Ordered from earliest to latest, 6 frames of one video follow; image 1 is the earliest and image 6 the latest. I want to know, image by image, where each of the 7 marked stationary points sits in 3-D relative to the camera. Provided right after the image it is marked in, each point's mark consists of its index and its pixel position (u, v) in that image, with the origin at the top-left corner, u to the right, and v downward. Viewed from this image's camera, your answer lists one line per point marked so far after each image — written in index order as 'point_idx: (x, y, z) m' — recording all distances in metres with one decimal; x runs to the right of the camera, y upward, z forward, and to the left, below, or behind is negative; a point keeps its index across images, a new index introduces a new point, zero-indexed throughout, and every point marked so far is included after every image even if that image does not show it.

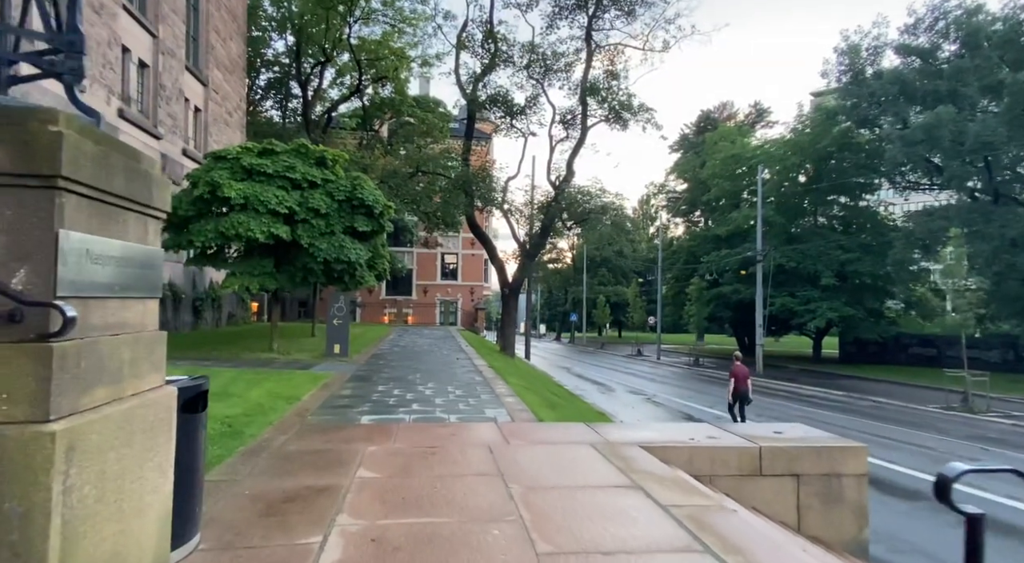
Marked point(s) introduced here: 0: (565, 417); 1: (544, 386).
0: (+0.9, -2.5, +10.8) m
1: (+0.8, -2.8, +16.1) m
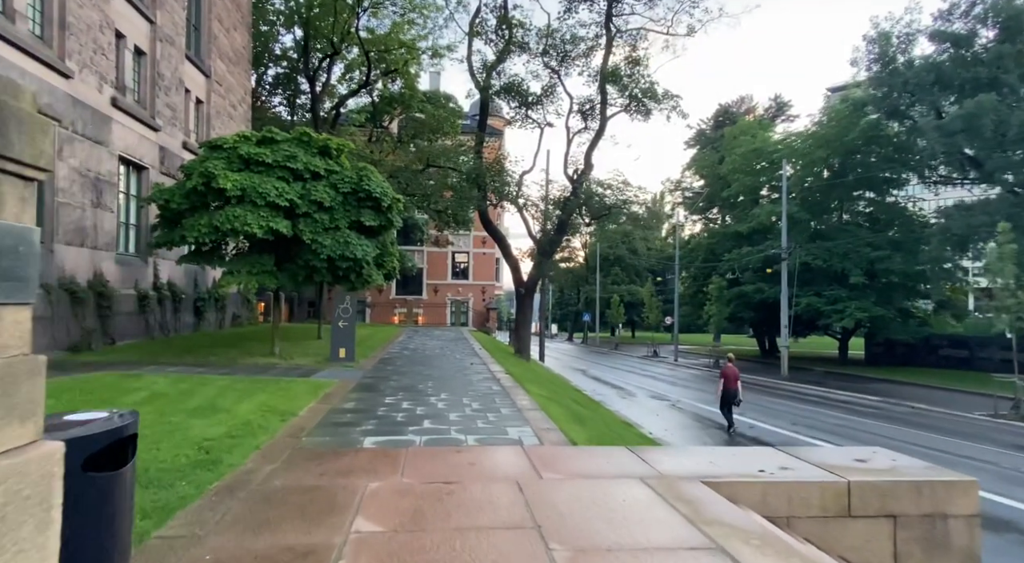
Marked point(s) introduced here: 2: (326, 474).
0: (+1.3, -2.4, +9.4) m
1: (+1.3, -2.8, +14.7) m
2: (-1.9, -2.0, +6.2) m
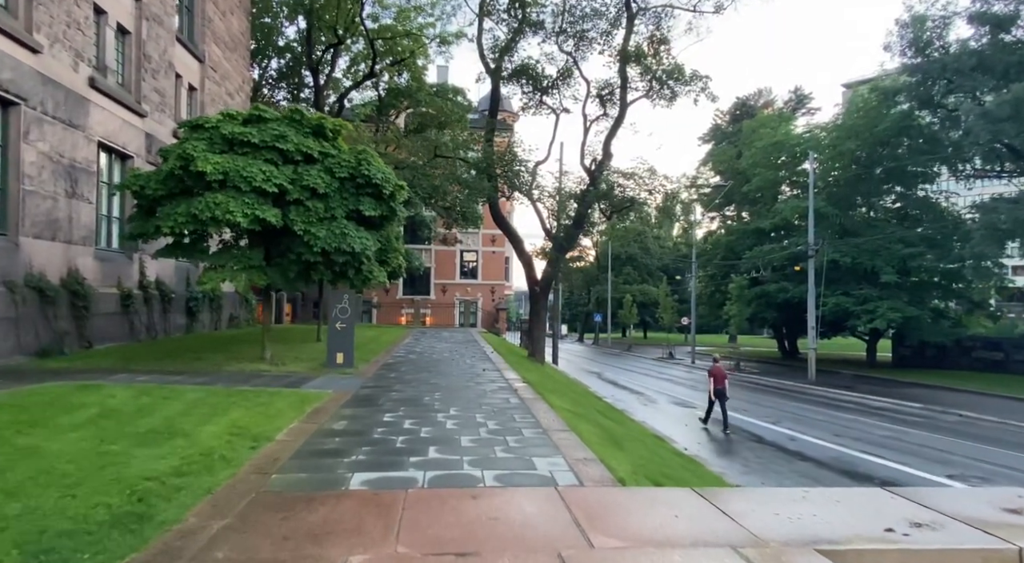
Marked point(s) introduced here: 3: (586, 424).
0: (+1.7, -2.4, +7.7) m
1: (+1.7, -2.7, +13.0) m
2: (-1.6, -1.9, +4.5) m
3: (+1.2, -2.3, +9.7) m
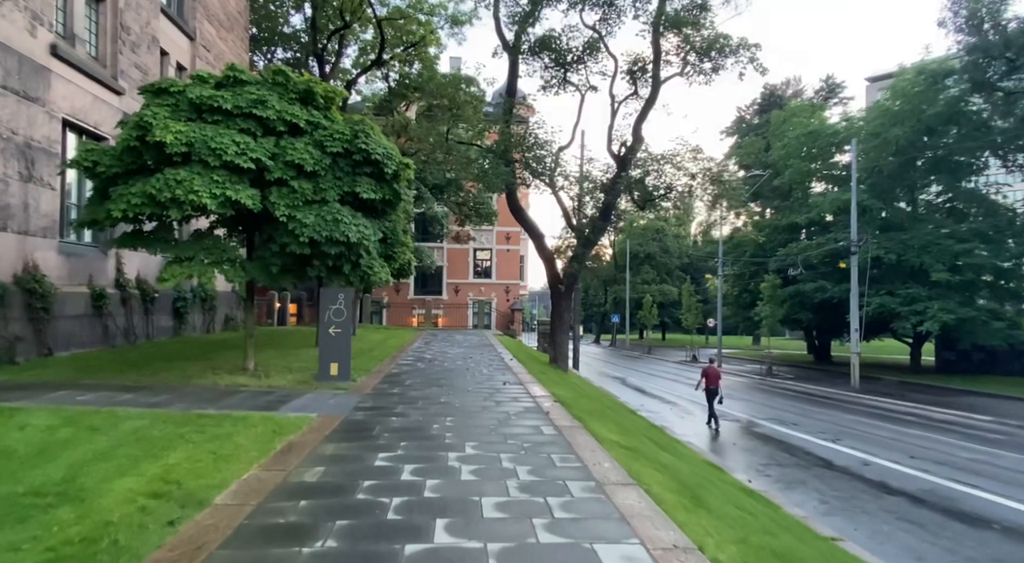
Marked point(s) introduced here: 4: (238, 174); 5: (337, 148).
0: (+2.1, -2.3, +5.3) m
1: (+2.2, -2.7, +10.5) m
2: (-1.3, -1.8, +2.1) m
3: (+1.7, -2.2, +7.3) m
4: (-4.9, +1.9, +10.7) m
5: (-3.3, +2.5, +11.3) m
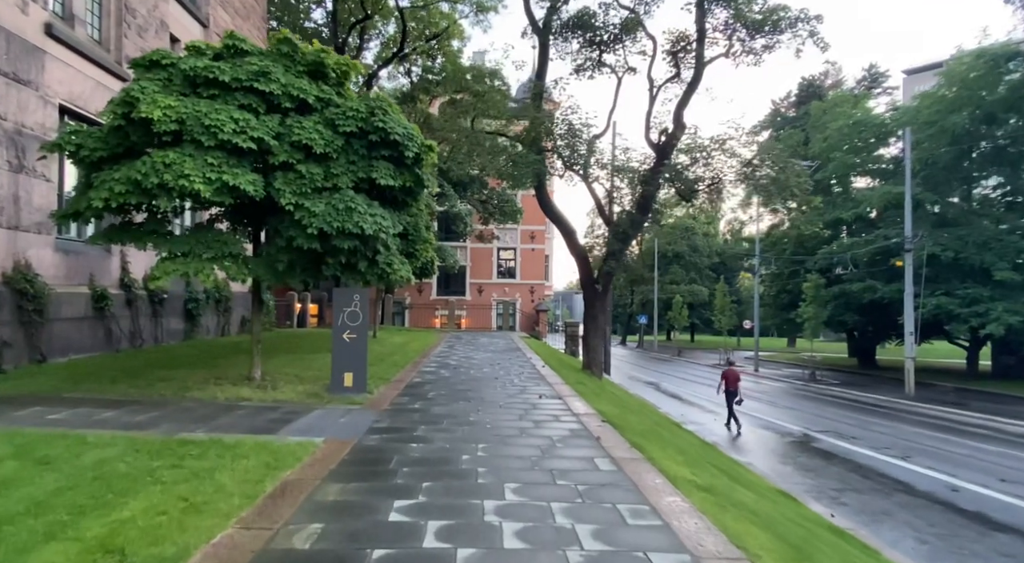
0: (+2.5, -2.3, +3.6) m
1: (+2.8, -2.6, +8.9) m
2: (-1.0, -1.8, +0.6) m
3: (+2.2, -2.2, +5.7) m
4: (-4.3, +1.9, +9.3) m
5: (-2.7, +2.5, +9.8) m
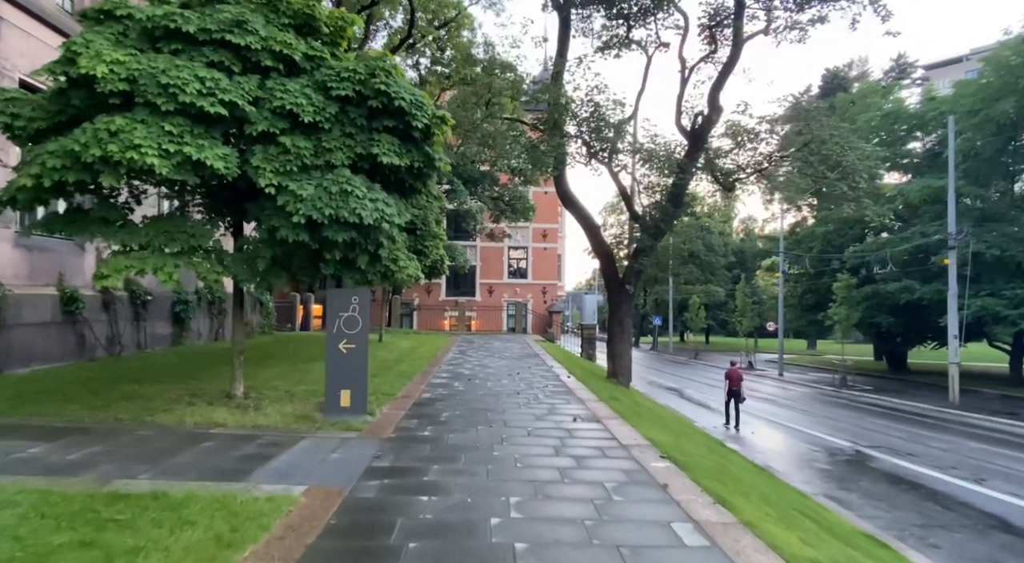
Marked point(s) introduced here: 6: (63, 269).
0: (+2.8, -2.3, +1.8) m
1: (+3.2, -2.6, +7.0) m
2: (-0.7, -1.8, -1.2) m
3: (+2.5, -2.2, +3.8) m
4: (-3.9, +1.9, +7.5) m
5: (-2.2, +2.5, +8.0) m
6: (-10.2, +0.3, +13.6) m
